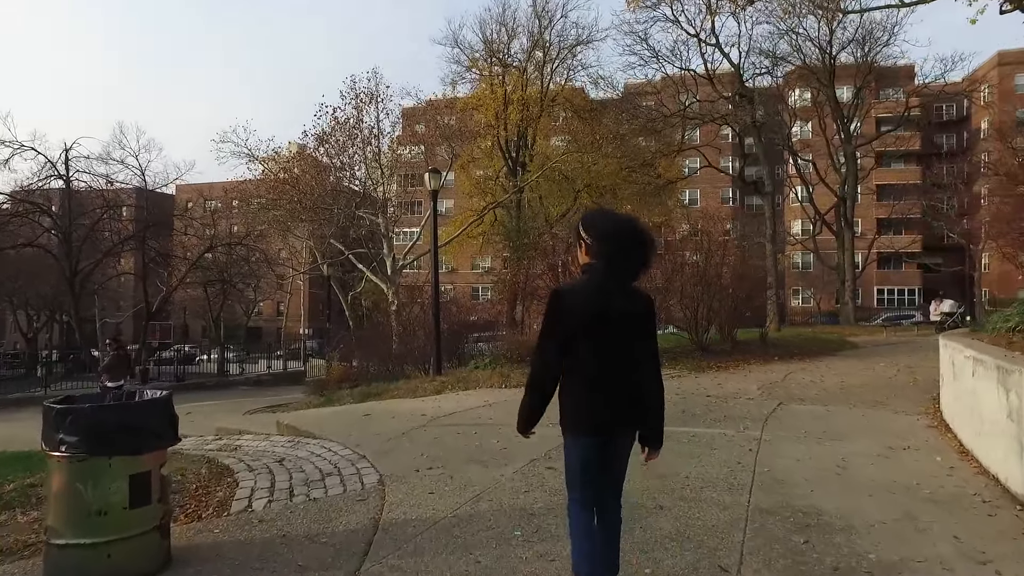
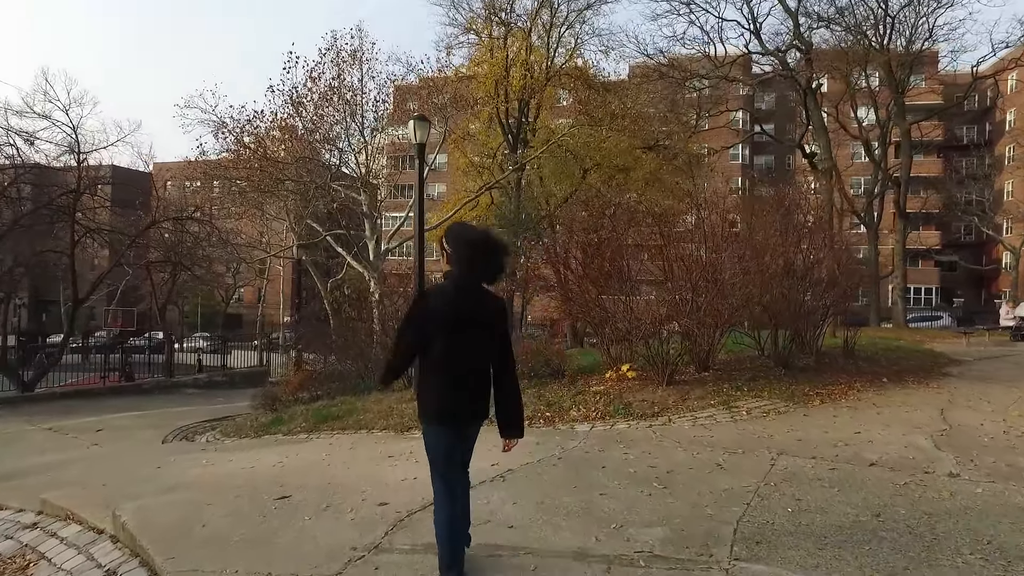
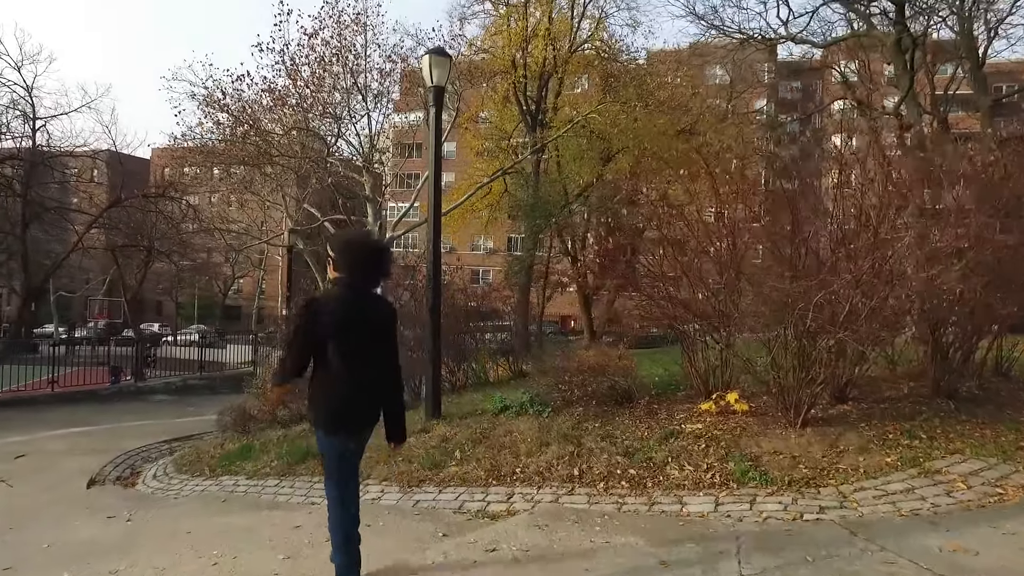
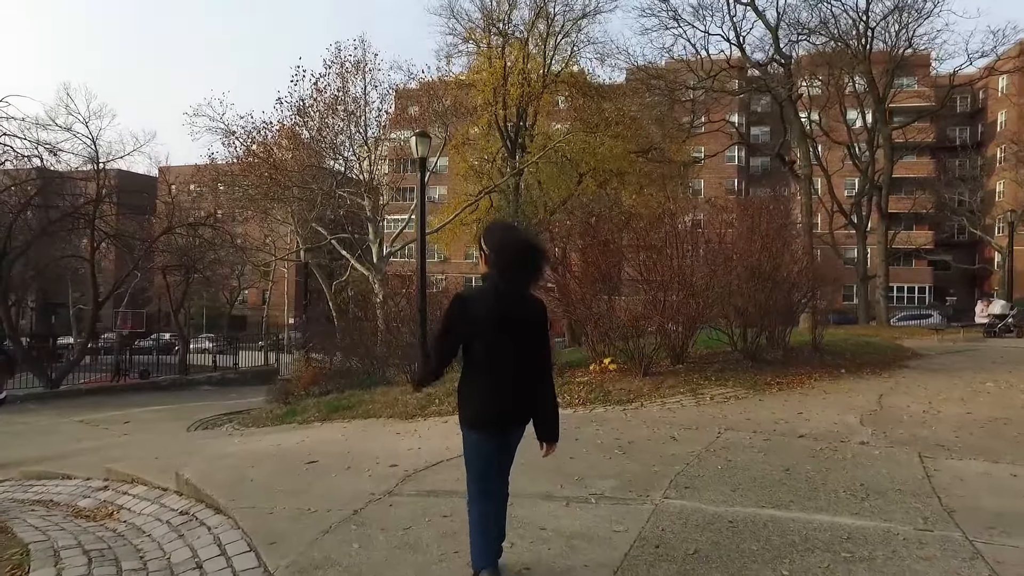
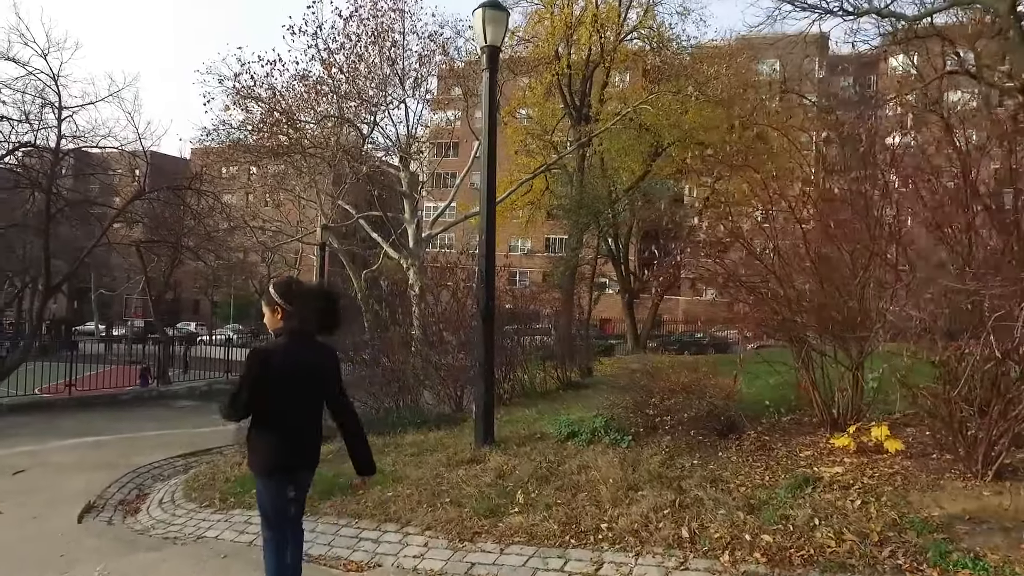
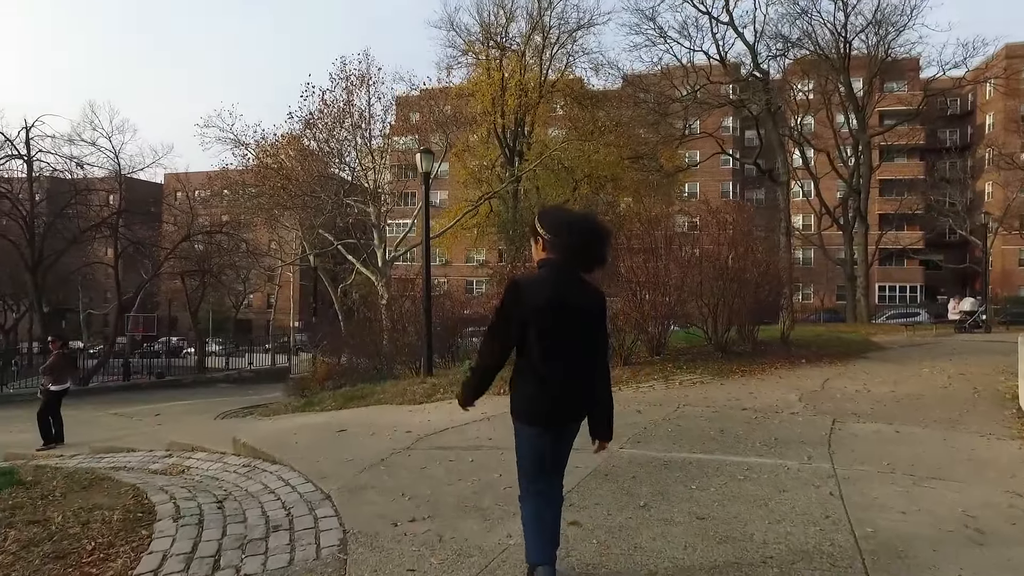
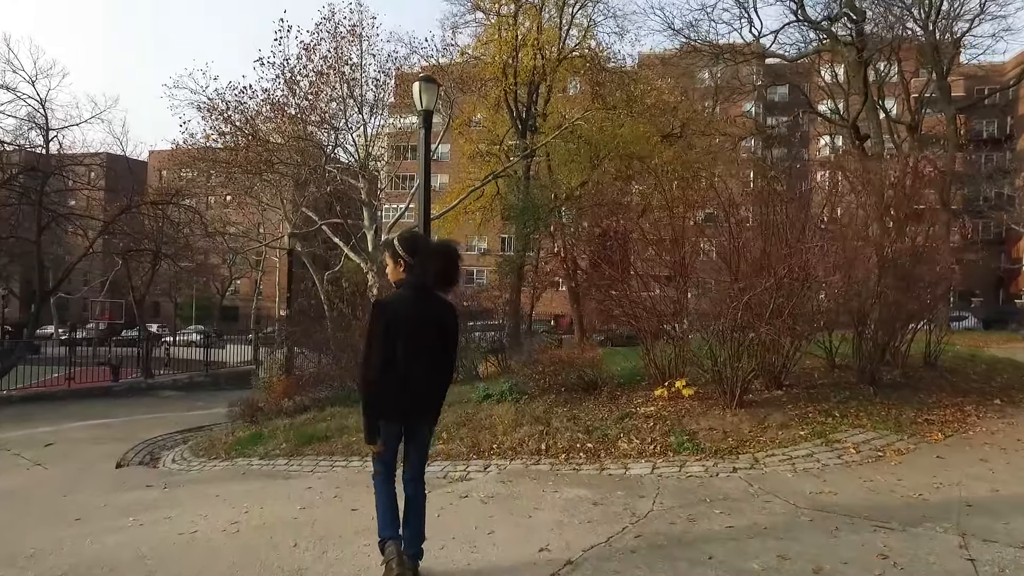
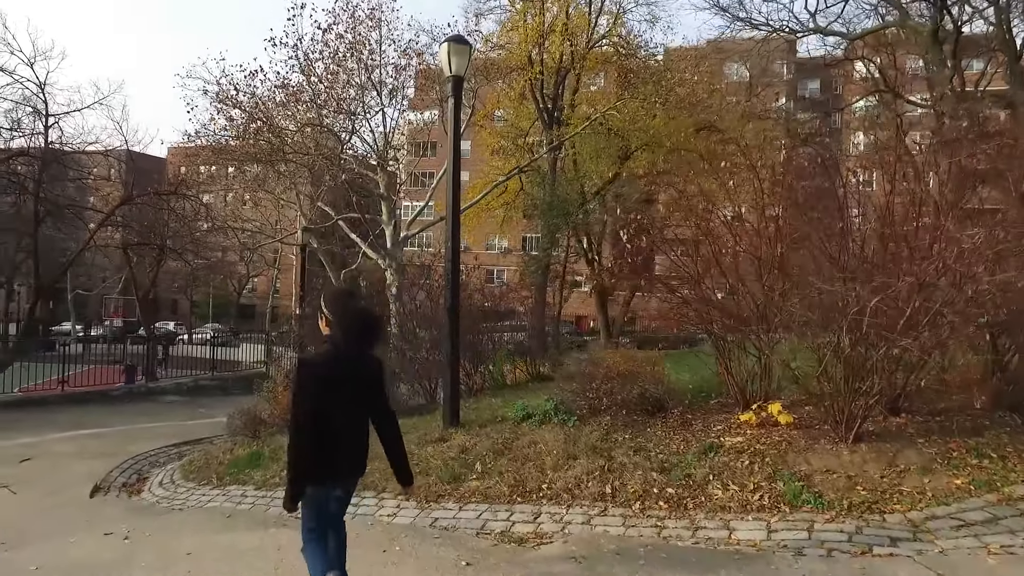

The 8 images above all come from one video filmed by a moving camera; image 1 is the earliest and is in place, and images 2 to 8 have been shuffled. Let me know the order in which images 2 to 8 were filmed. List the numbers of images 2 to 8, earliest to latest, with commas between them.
6, 4, 2, 7, 3, 8, 5
